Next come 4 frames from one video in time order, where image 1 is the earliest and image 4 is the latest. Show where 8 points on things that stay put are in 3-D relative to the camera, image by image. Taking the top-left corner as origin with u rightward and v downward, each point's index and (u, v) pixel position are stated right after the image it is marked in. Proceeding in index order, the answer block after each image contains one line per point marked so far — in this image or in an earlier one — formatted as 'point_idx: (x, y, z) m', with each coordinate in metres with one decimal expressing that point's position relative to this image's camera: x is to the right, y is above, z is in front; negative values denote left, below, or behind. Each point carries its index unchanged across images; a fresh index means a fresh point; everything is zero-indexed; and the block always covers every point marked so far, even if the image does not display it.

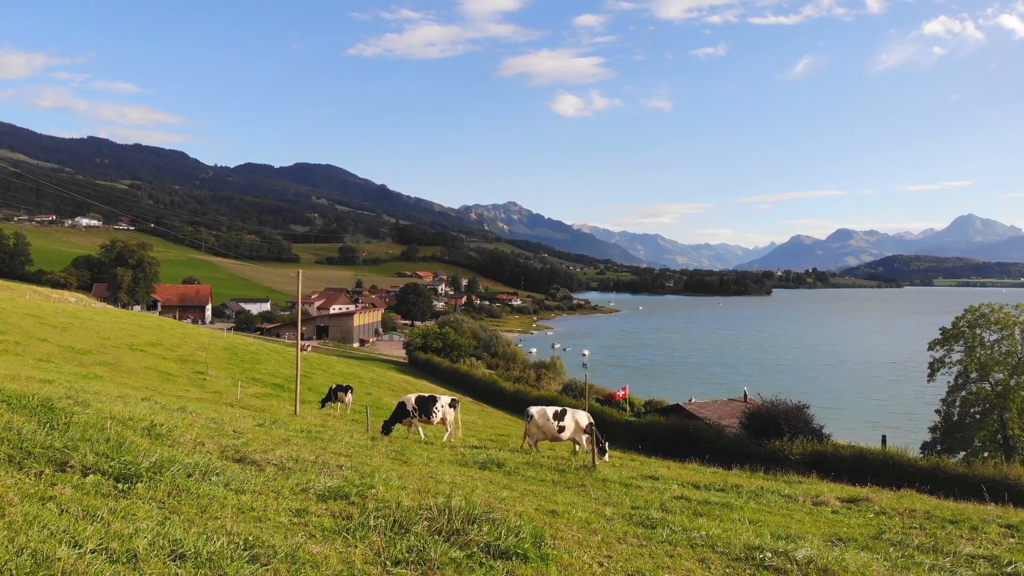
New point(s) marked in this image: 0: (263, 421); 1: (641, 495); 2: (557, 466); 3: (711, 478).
0: (-6.4, -3.4, +14.1) m
1: (+2.3, -3.6, +9.8) m
2: (+1.0, -3.9, +12.3) m
3: (+4.9, -4.6, +13.7) m
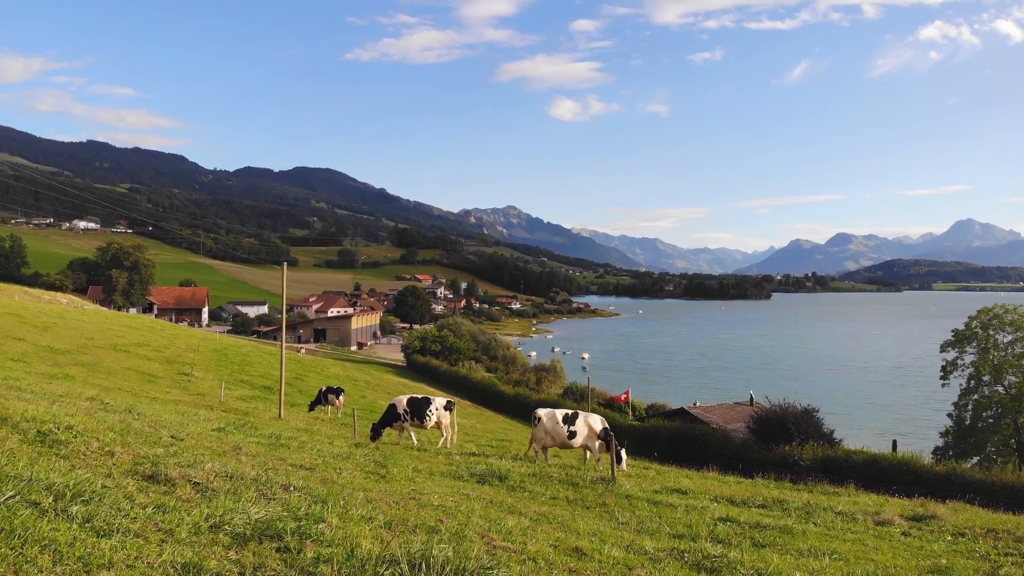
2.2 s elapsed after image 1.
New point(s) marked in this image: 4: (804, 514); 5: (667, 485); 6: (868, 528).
0: (-6.3, -3.0, +12.3) m
1: (+2.4, -3.2, +8.0) m
2: (+1.1, -3.6, +10.6) m
3: (+4.9, -4.3, +11.9) m
4: (+4.7, -3.7, +9.2) m
5: (+3.2, -4.1, +11.6) m
6: (+5.5, -3.7, +8.7) m
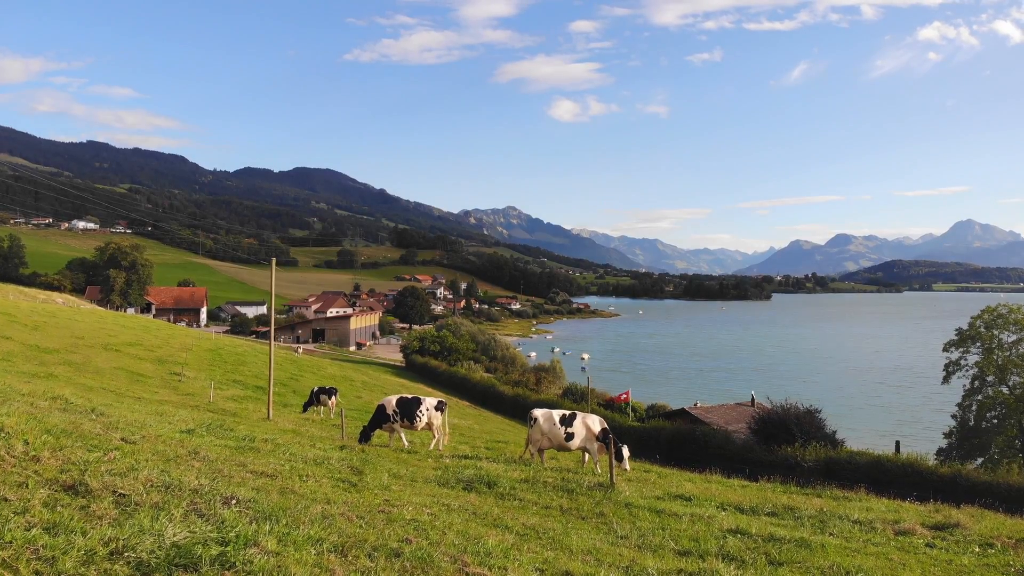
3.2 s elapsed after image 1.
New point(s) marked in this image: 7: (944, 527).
0: (-6.5, -2.9, +11.6) m
1: (+2.2, -3.1, +7.3) m
2: (+0.9, -3.4, +9.9) m
3: (+4.8, -4.2, +11.2) m
4: (+4.6, -3.5, +8.5) m
5: (+3.1, -3.9, +10.9) m
6: (+5.3, -3.6, +8.0) m
7: (+7.2, -4.0, +9.4) m
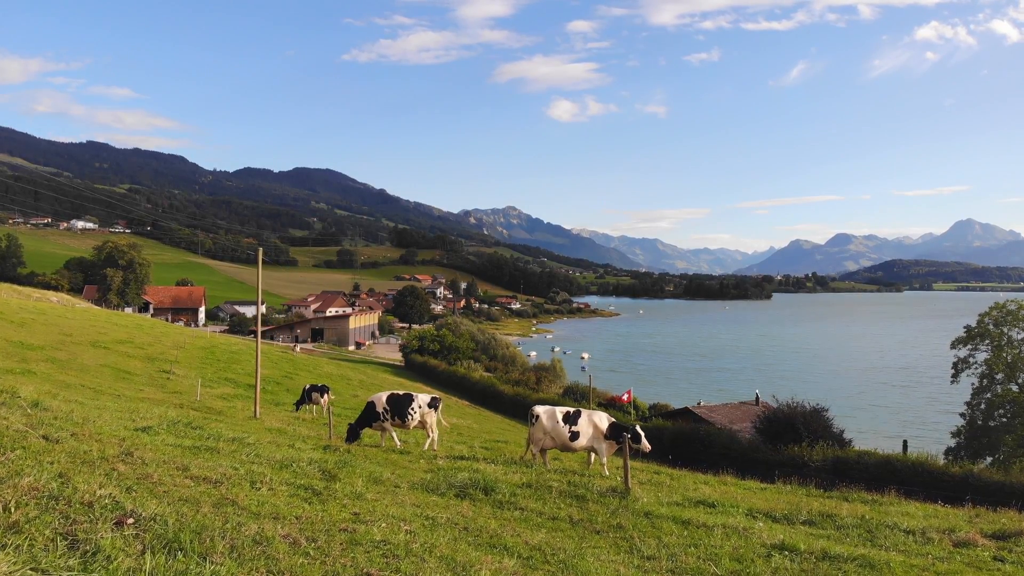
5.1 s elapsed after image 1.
0: (-6.5, -2.5, +10.5) m
1: (+2.2, -2.8, +6.2) m
2: (+0.9, -3.1, +8.7) m
3: (+4.8, -3.8, +10.1) m
4: (+4.6, -3.2, +7.4) m
5: (+3.1, -3.6, +9.8) m
6: (+5.4, -3.2, +6.9) m
7: (+7.2, -3.6, +8.2) m
